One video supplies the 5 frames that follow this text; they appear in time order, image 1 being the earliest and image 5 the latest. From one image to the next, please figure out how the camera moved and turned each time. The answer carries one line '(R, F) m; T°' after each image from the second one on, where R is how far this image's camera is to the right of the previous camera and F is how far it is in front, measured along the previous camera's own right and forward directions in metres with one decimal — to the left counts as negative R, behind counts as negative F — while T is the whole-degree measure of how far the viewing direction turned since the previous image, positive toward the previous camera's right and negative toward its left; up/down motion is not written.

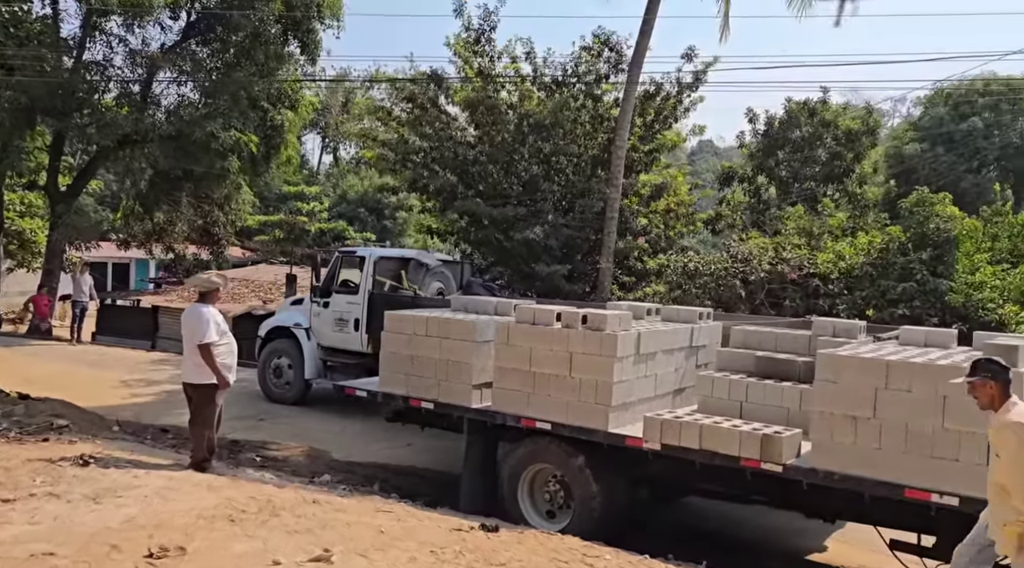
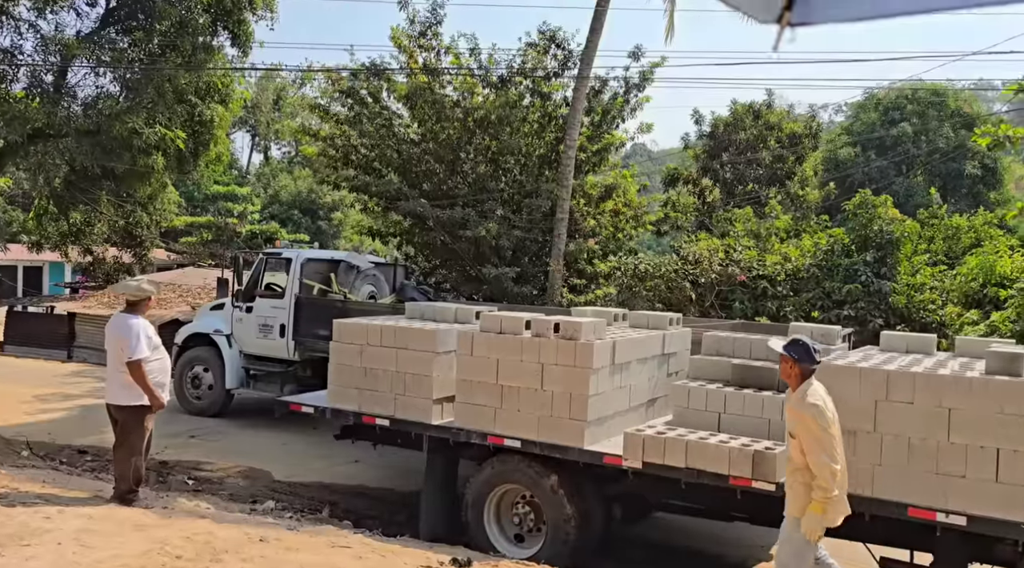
(-0.2, +0.6) m; +4°
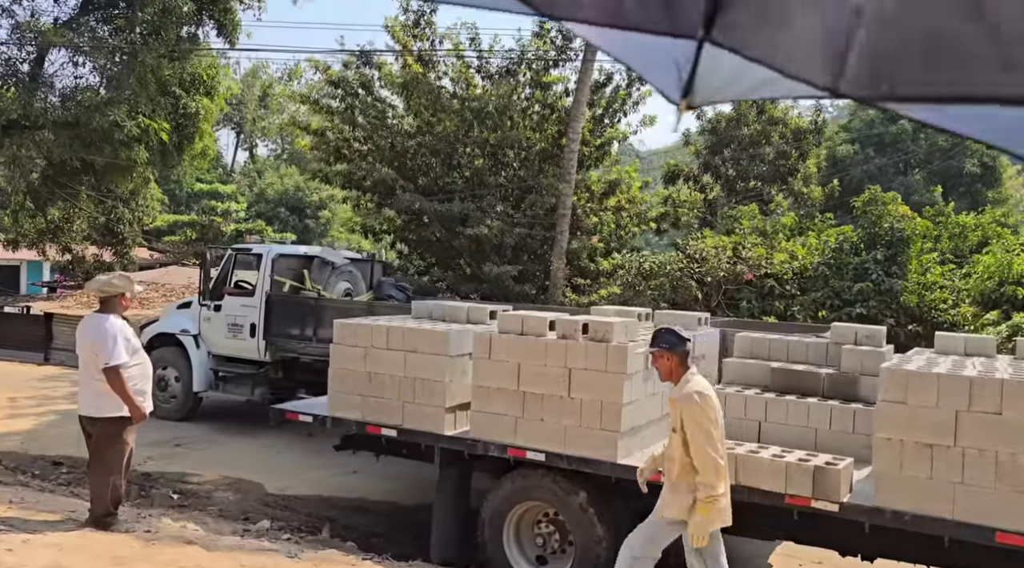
(-0.2, +0.6) m; +1°
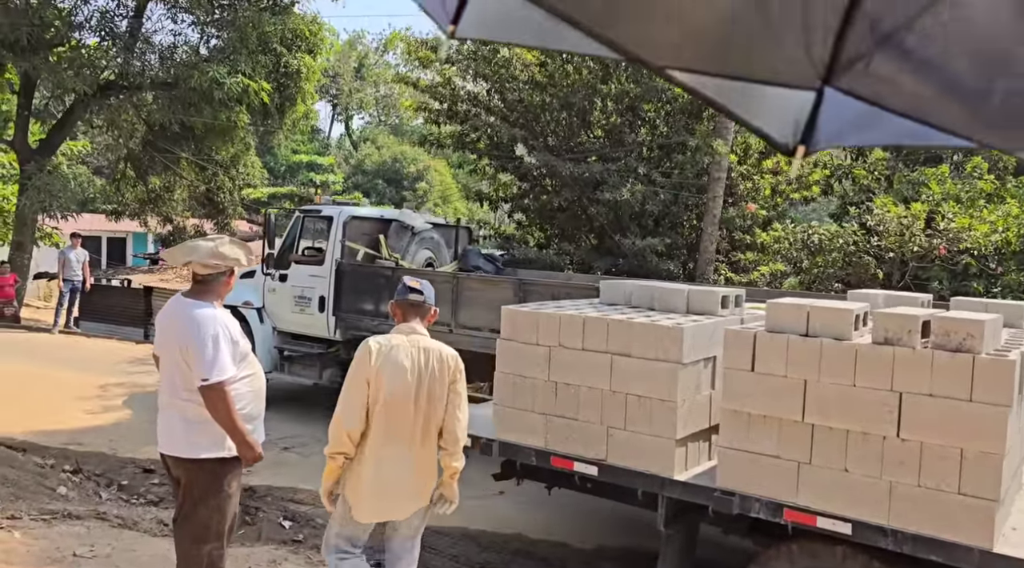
(-0.8, +1.9) m; -5°
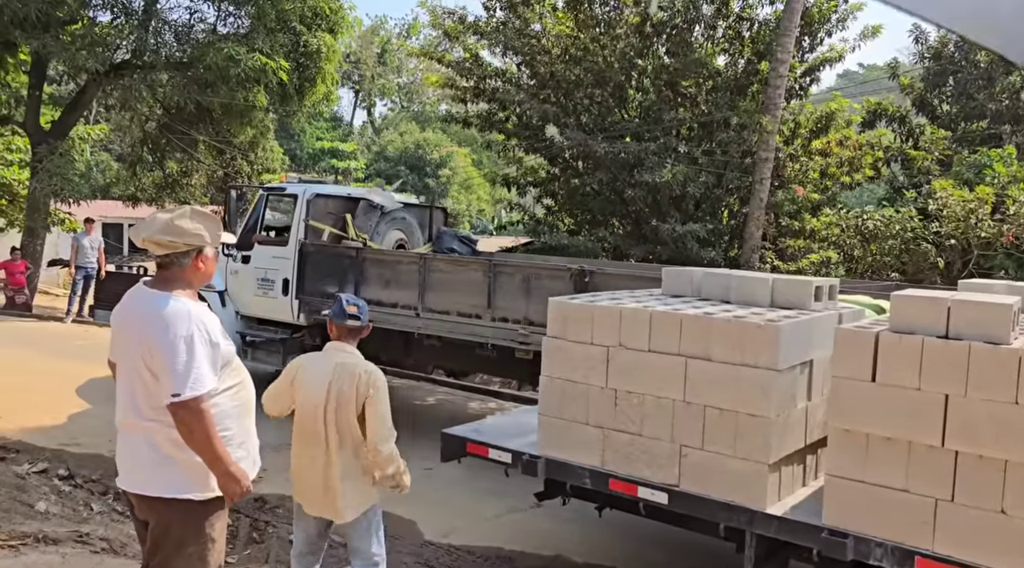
(-0.1, +0.8) m; -1°
